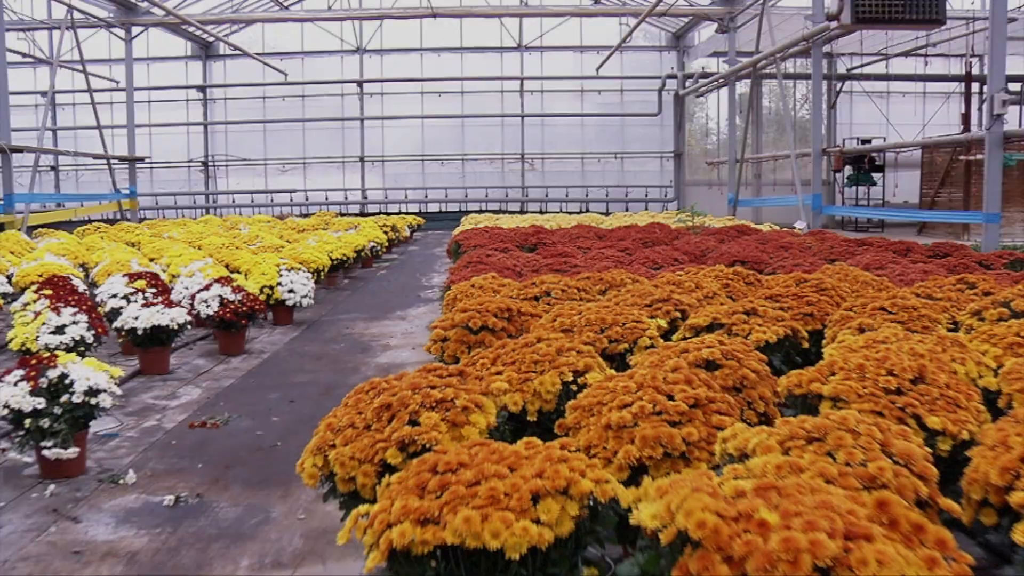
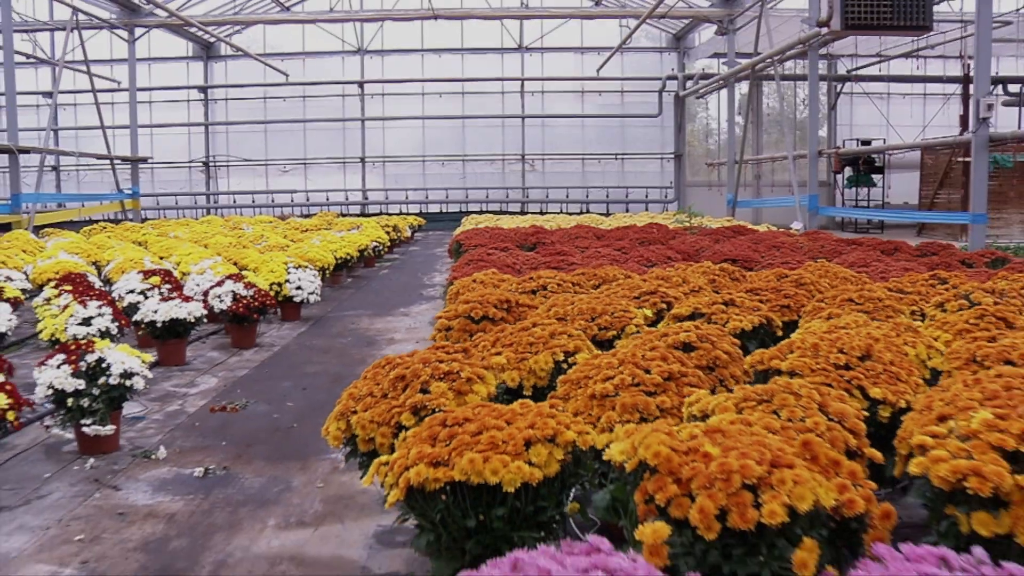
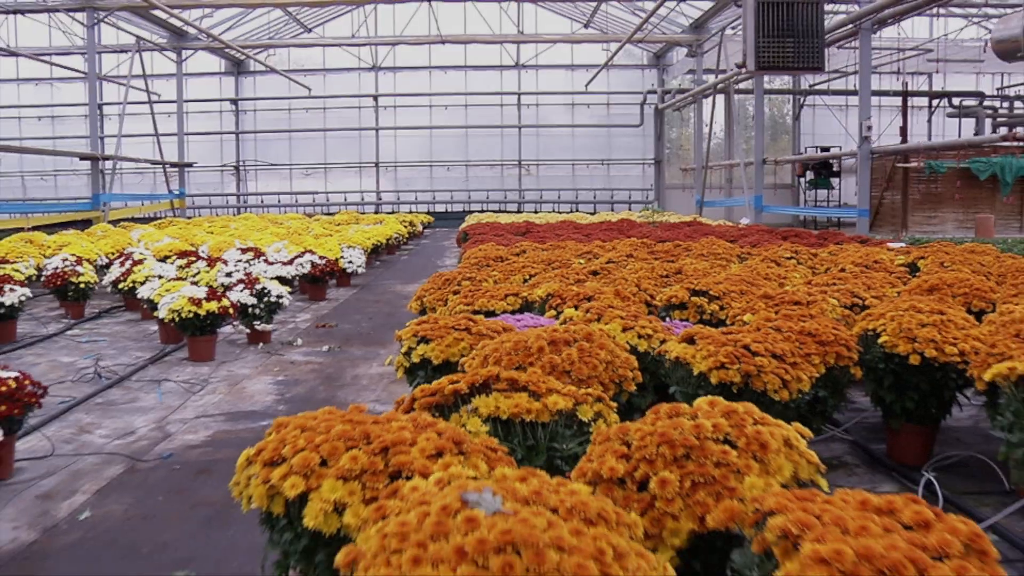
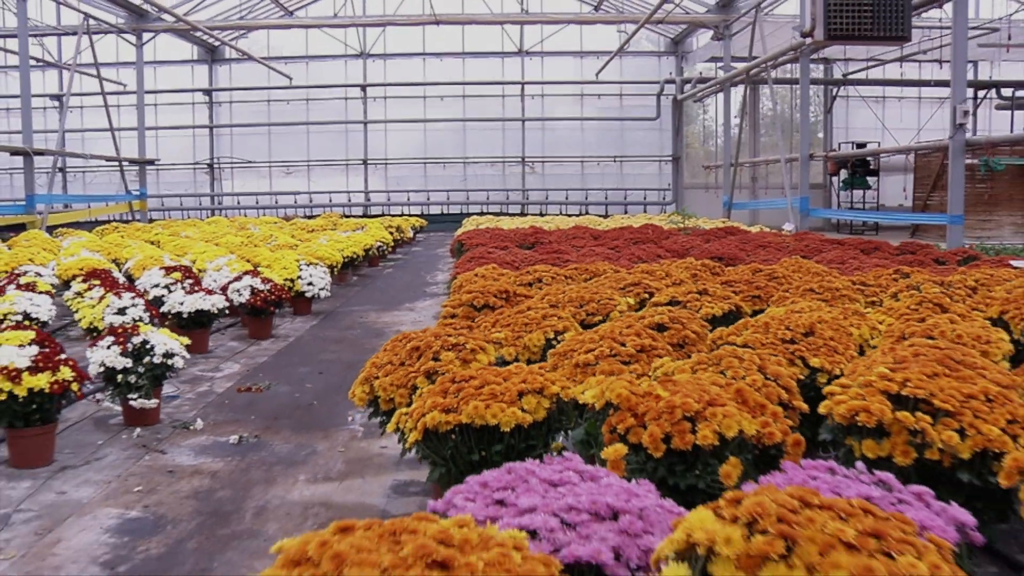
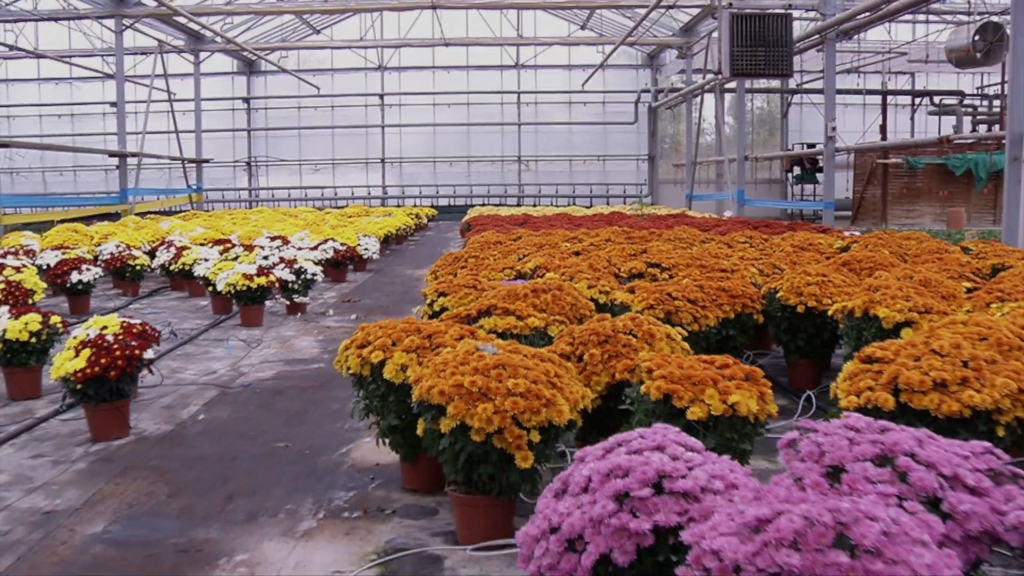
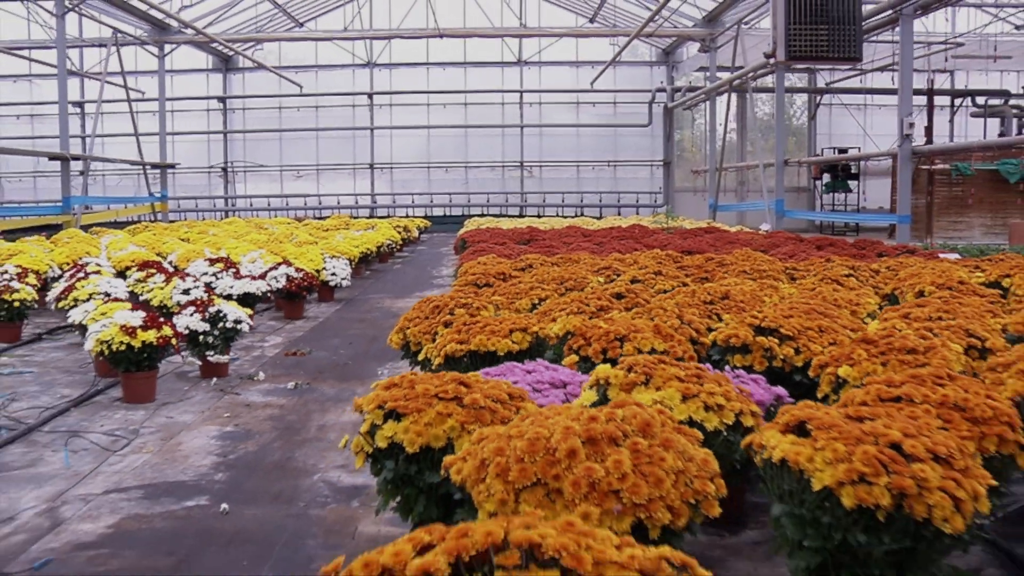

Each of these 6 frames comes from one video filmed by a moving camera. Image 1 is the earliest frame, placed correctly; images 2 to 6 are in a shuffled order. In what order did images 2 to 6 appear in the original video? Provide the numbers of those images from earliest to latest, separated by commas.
2, 4, 6, 3, 5
